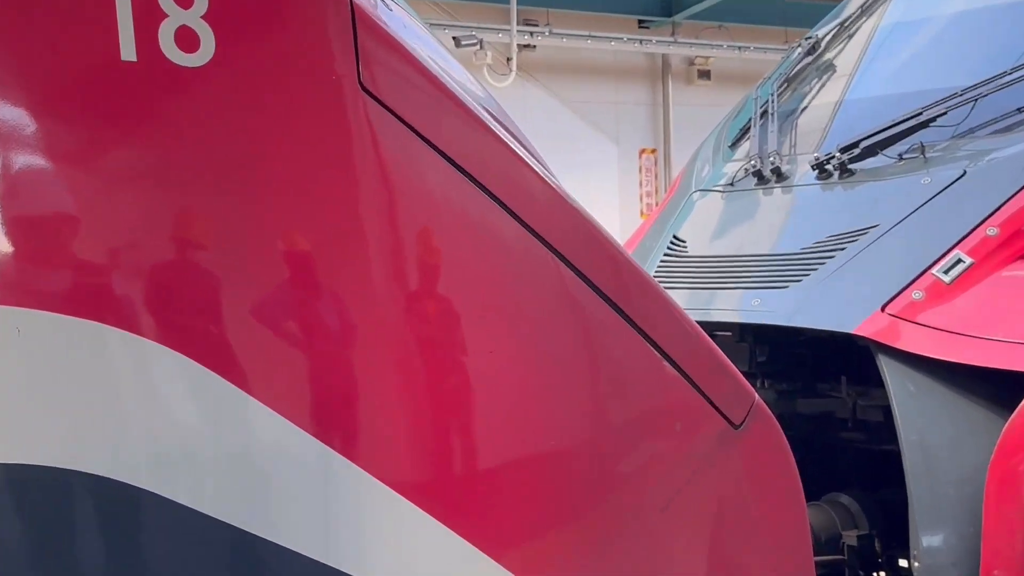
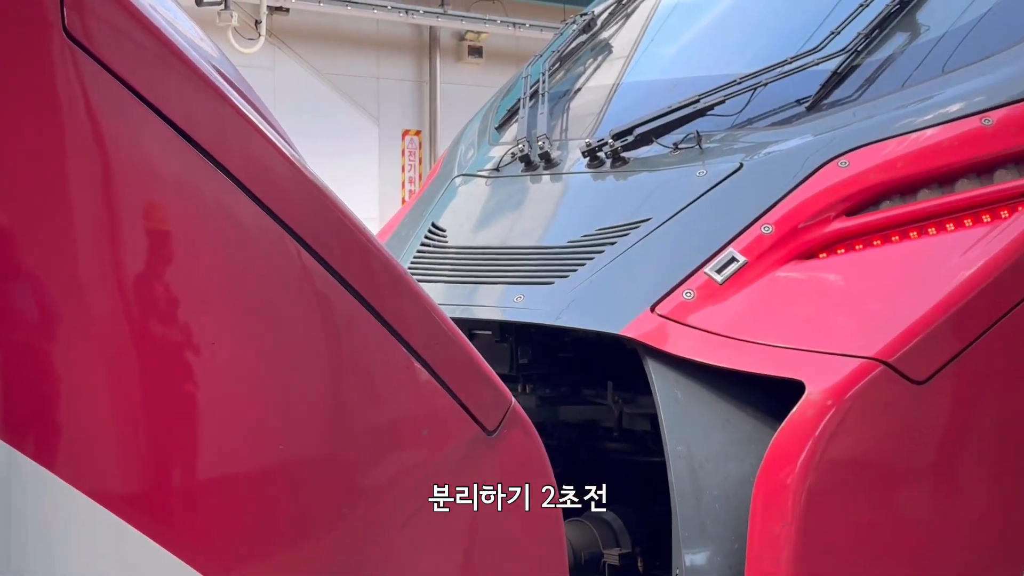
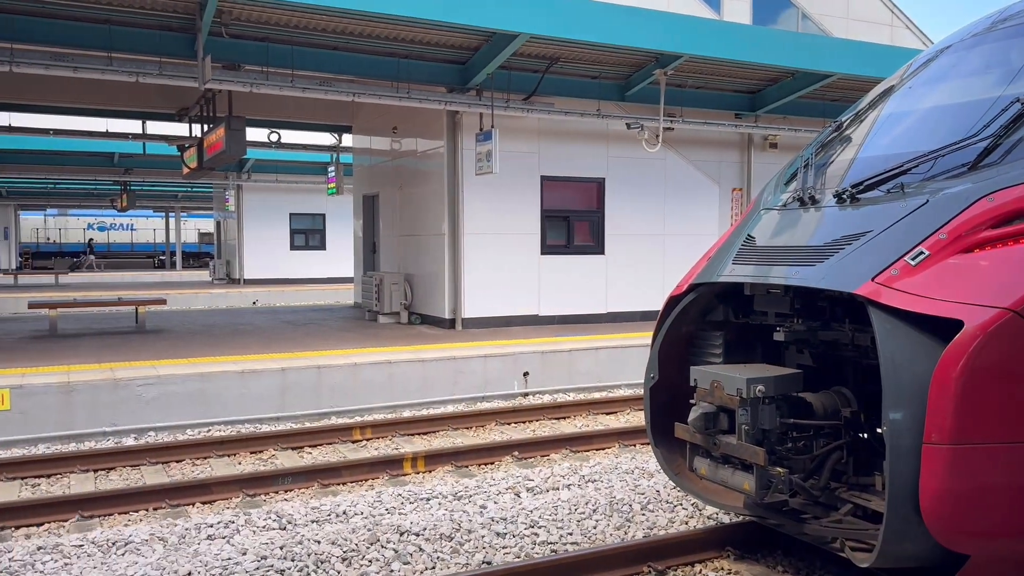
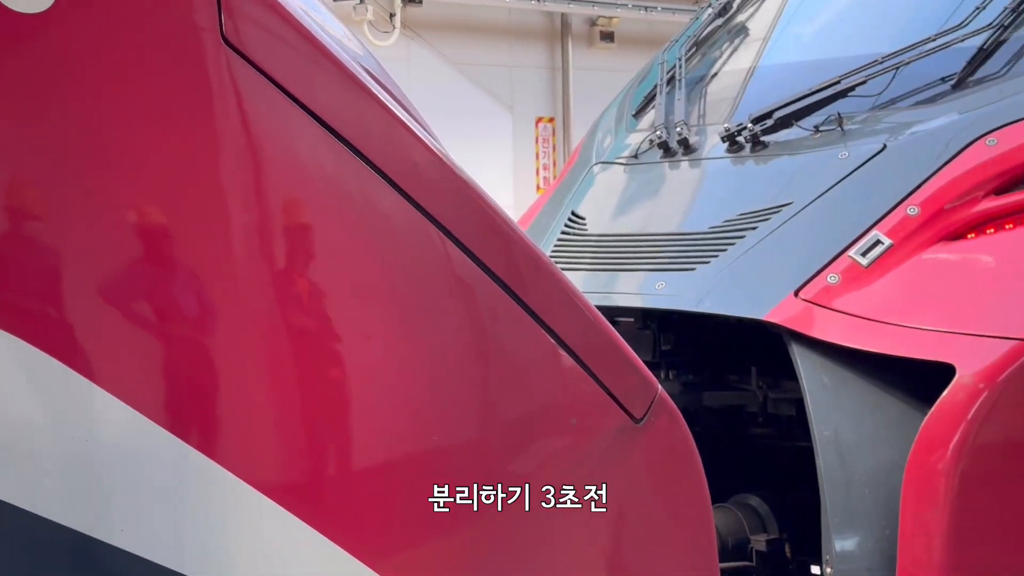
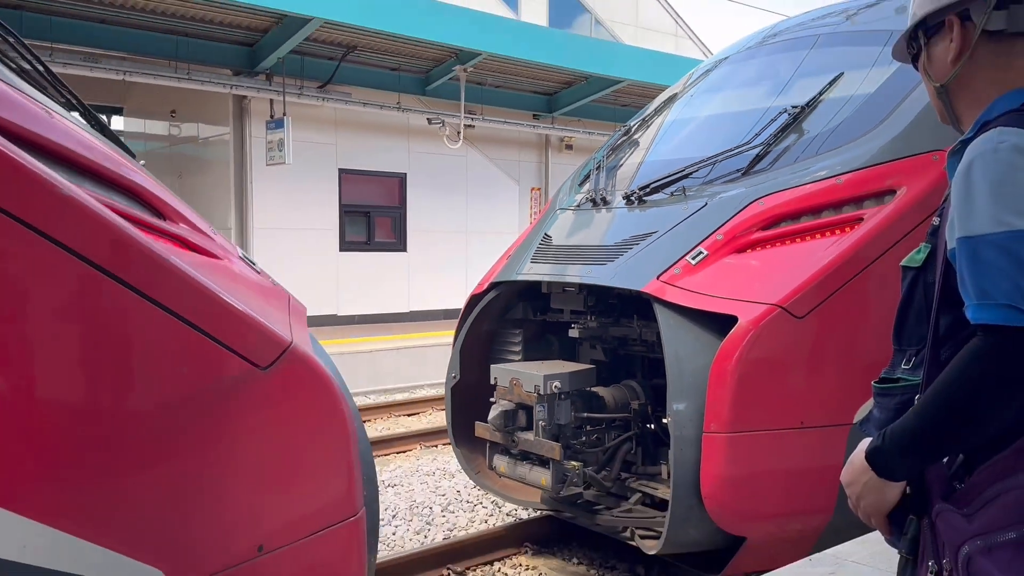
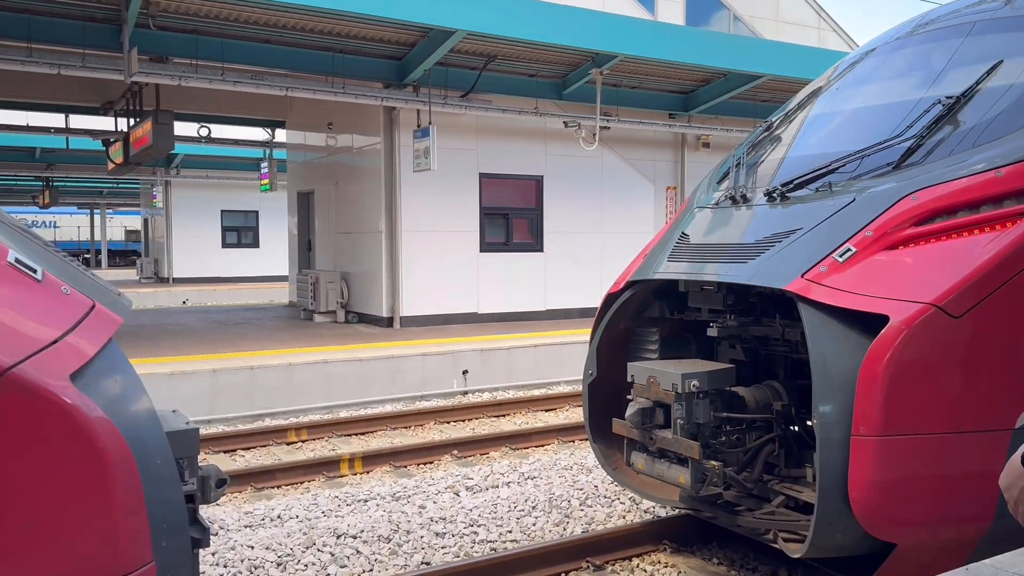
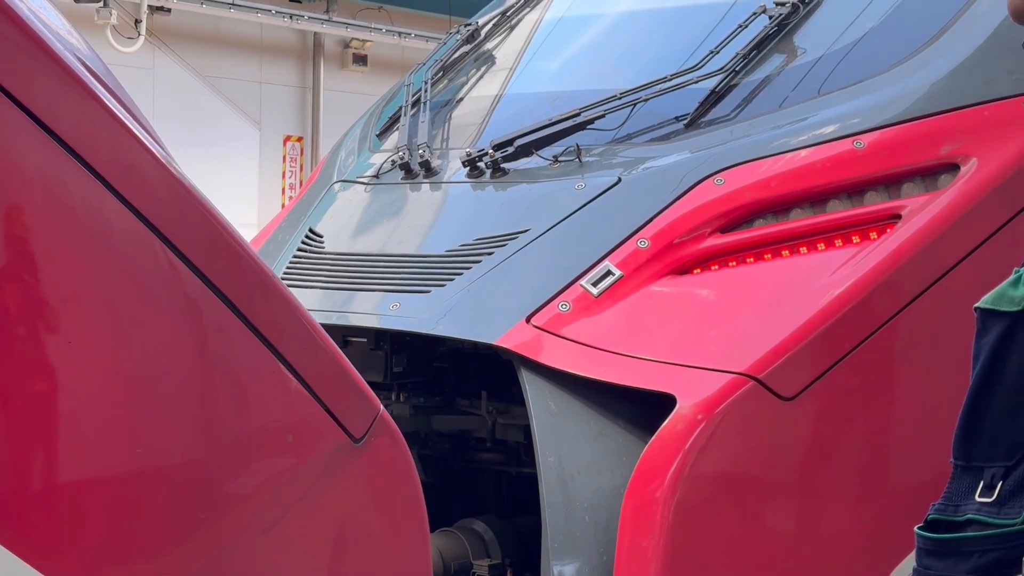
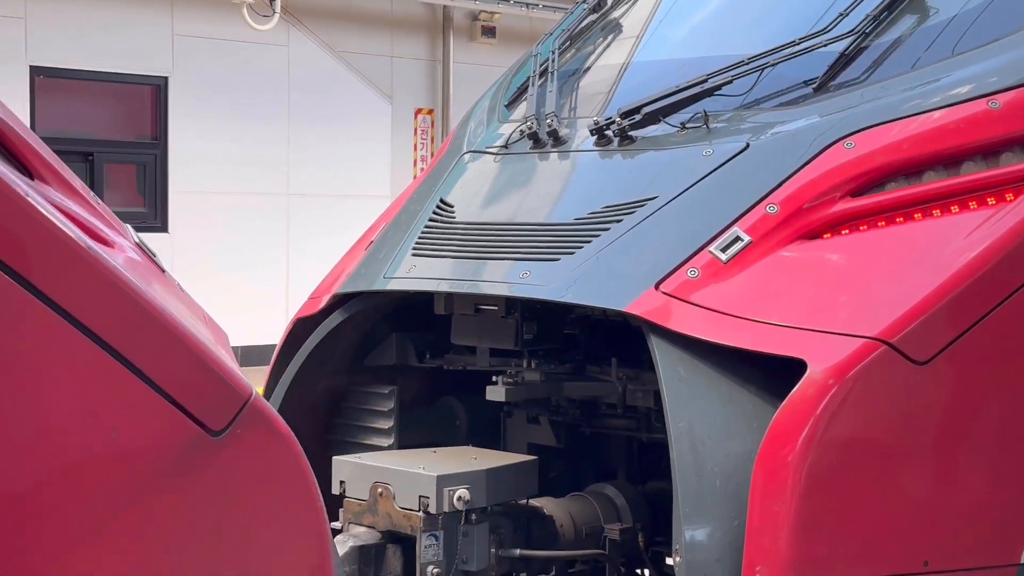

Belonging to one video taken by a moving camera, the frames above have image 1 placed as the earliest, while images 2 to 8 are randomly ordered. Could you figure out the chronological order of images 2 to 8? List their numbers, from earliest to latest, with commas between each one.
4, 2, 7, 8, 5, 6, 3
